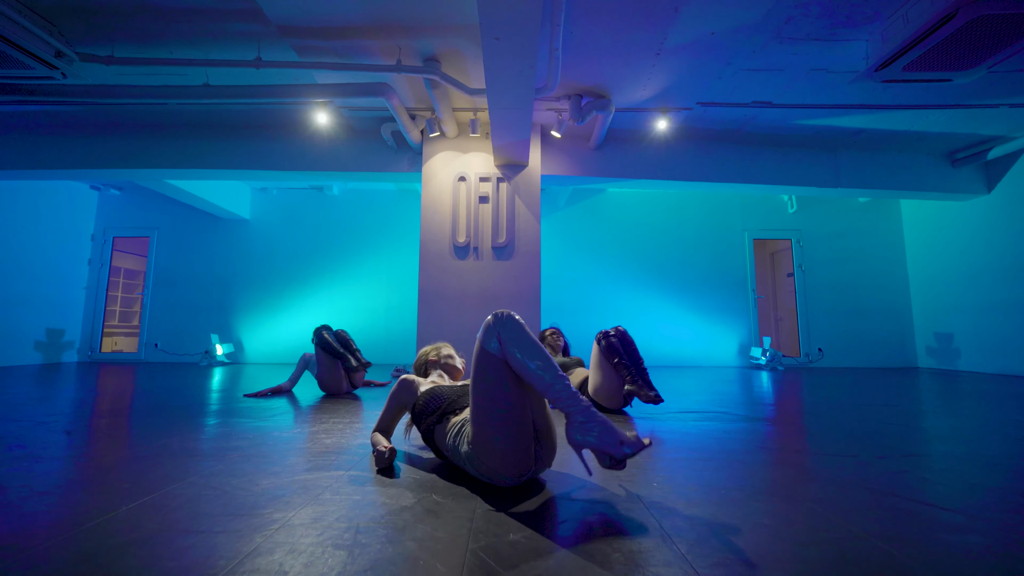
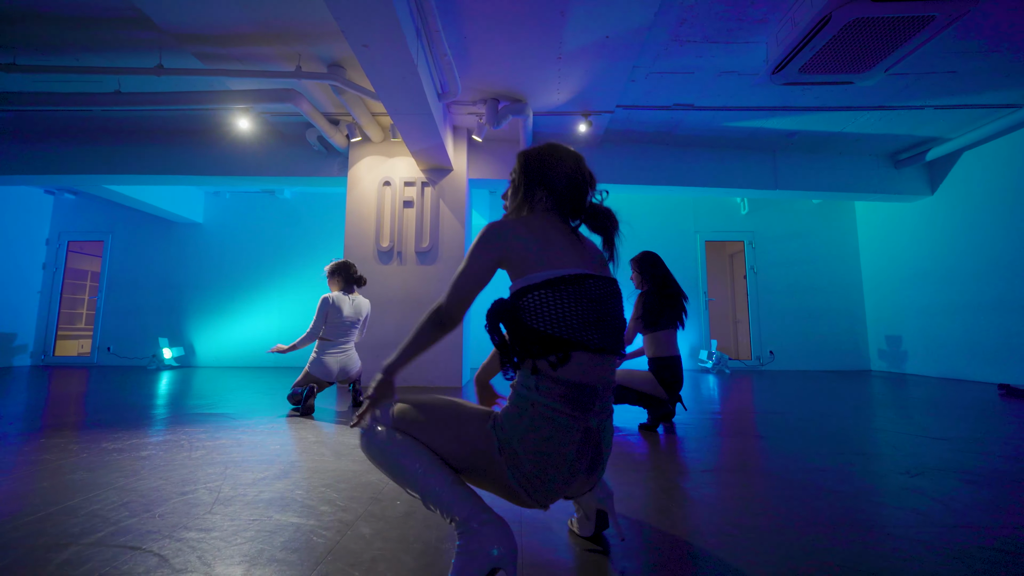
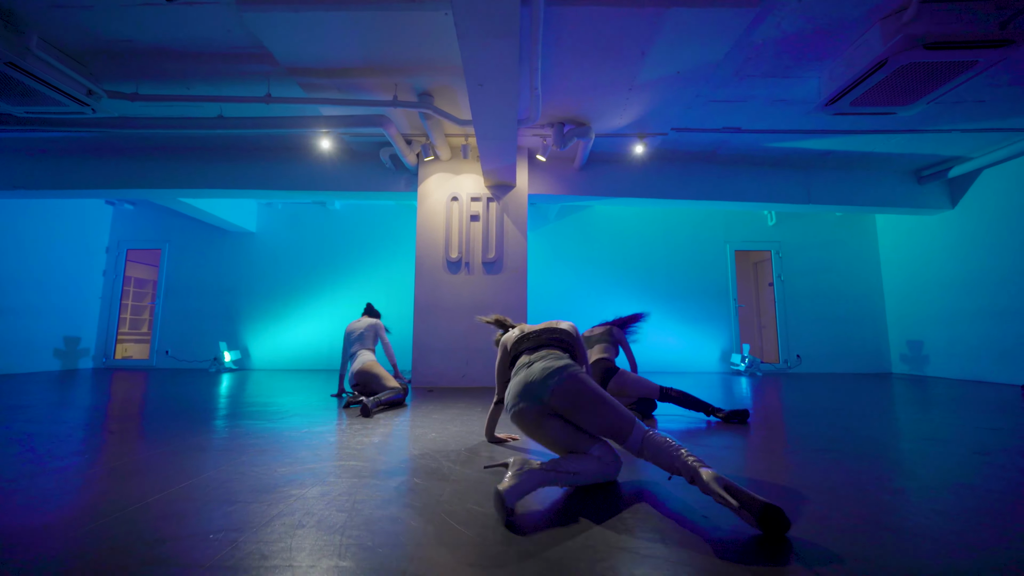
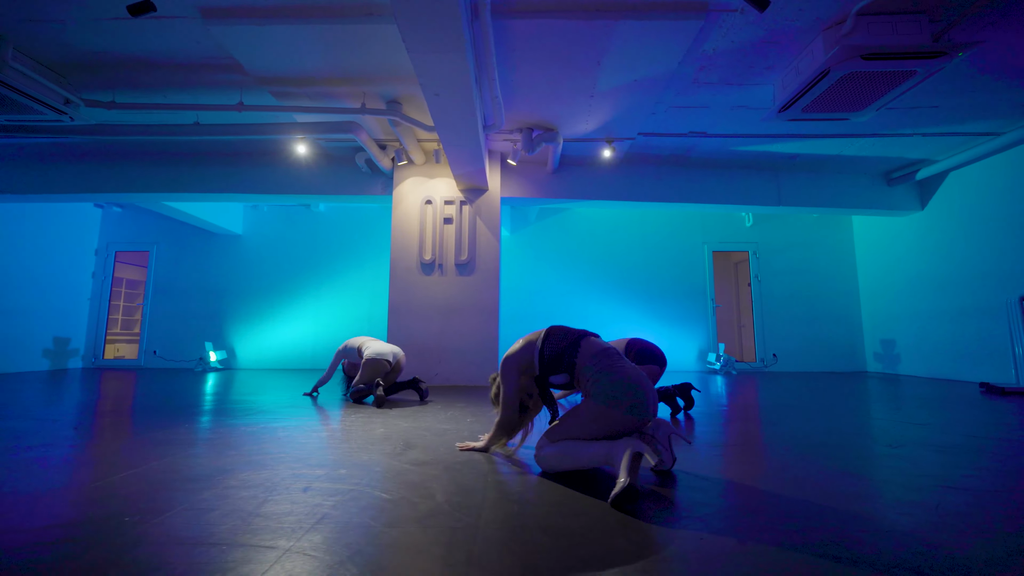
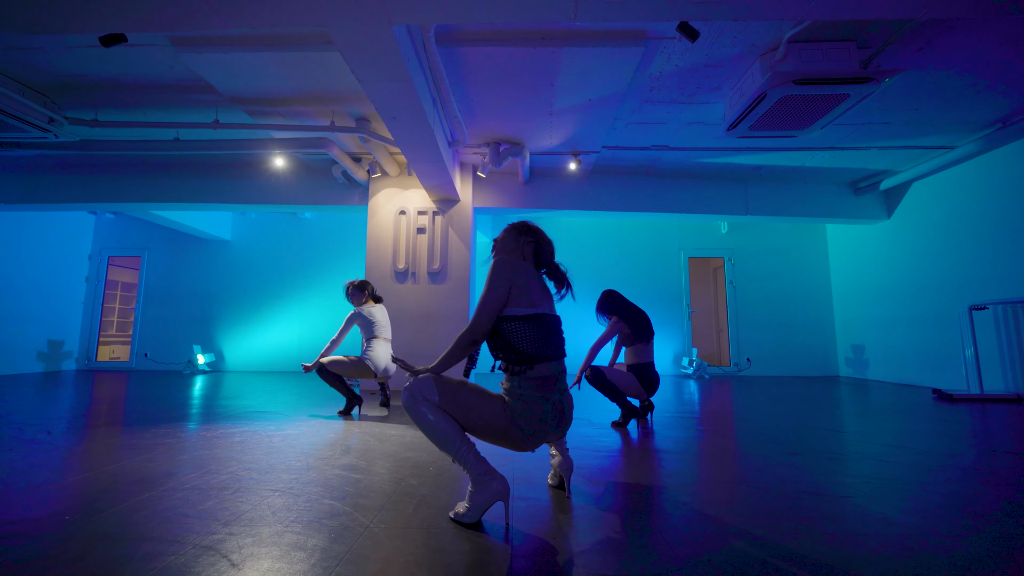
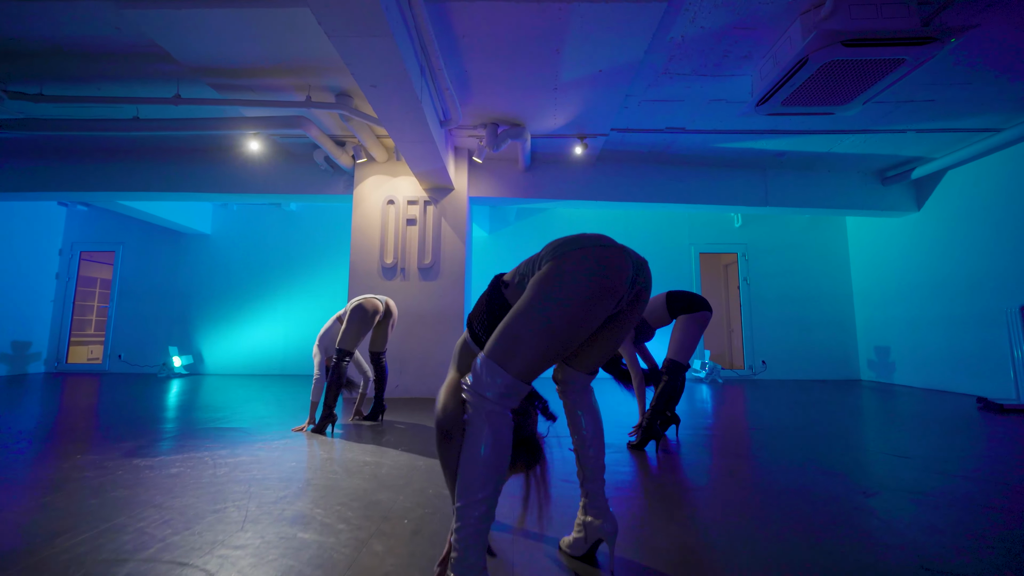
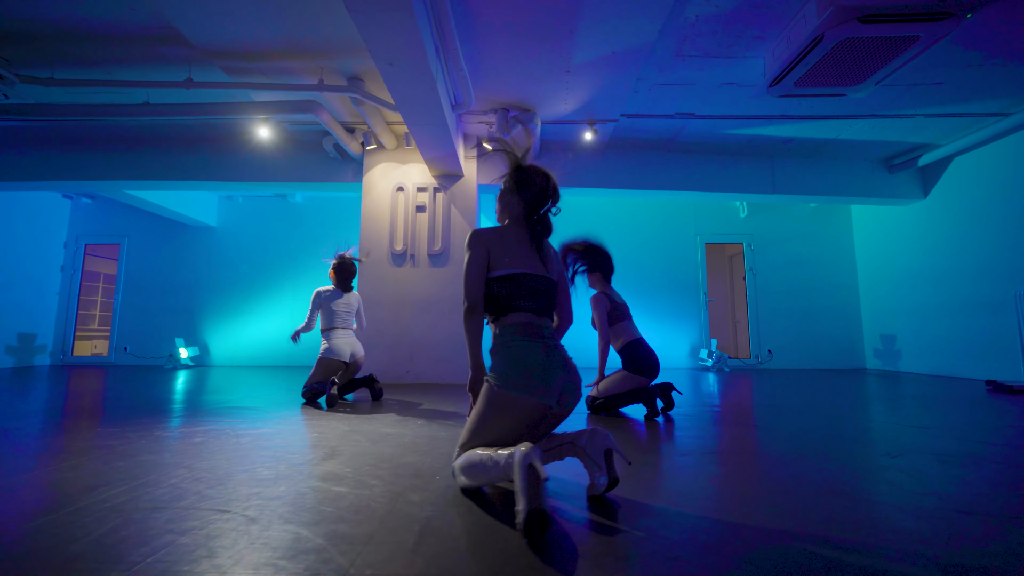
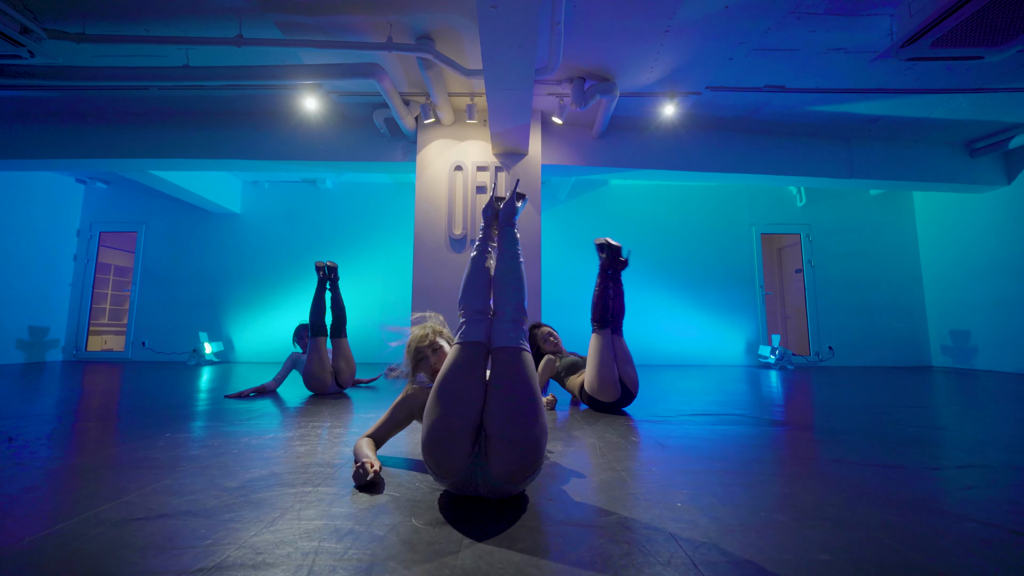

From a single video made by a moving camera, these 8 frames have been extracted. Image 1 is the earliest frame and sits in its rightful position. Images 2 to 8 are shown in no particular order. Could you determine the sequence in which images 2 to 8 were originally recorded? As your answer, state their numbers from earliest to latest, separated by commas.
8, 3, 4, 7, 2, 5, 6
